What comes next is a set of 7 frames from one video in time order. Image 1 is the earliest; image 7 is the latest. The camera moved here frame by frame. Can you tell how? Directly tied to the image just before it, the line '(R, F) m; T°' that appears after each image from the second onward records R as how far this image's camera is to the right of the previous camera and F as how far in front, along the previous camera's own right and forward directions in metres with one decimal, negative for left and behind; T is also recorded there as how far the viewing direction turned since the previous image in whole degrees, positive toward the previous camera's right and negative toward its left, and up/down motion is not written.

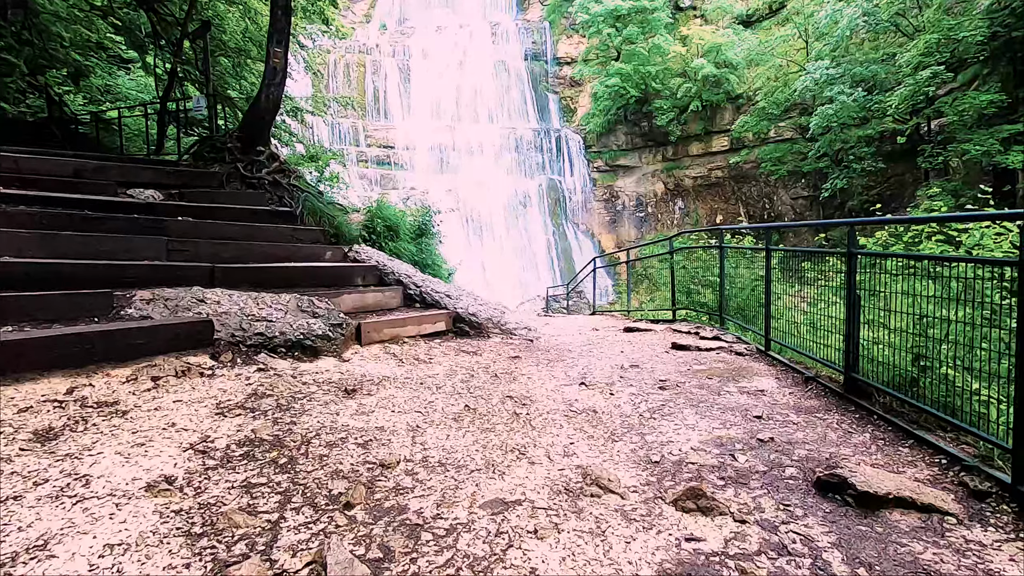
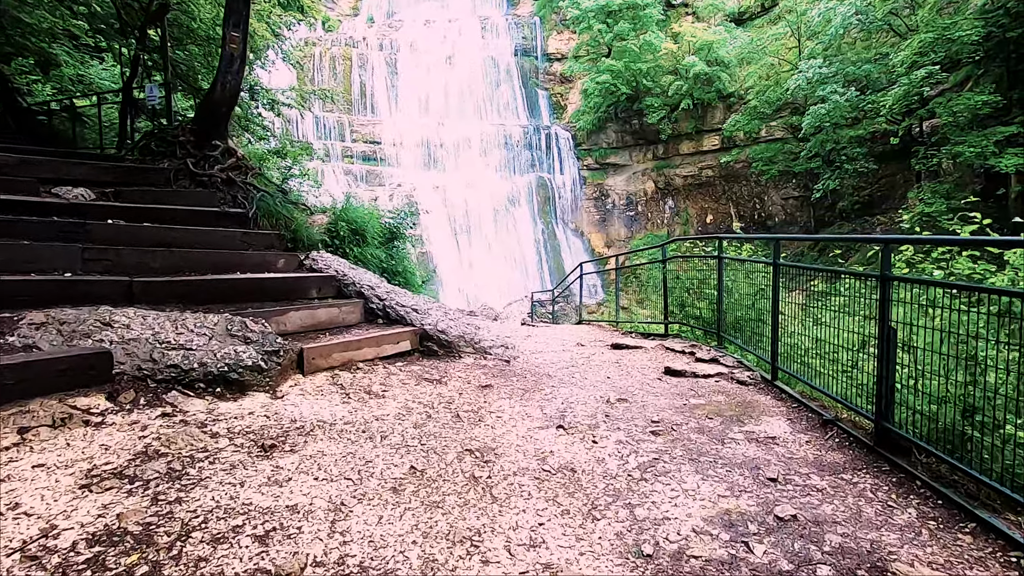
(+0.1, +0.5) m; +1°
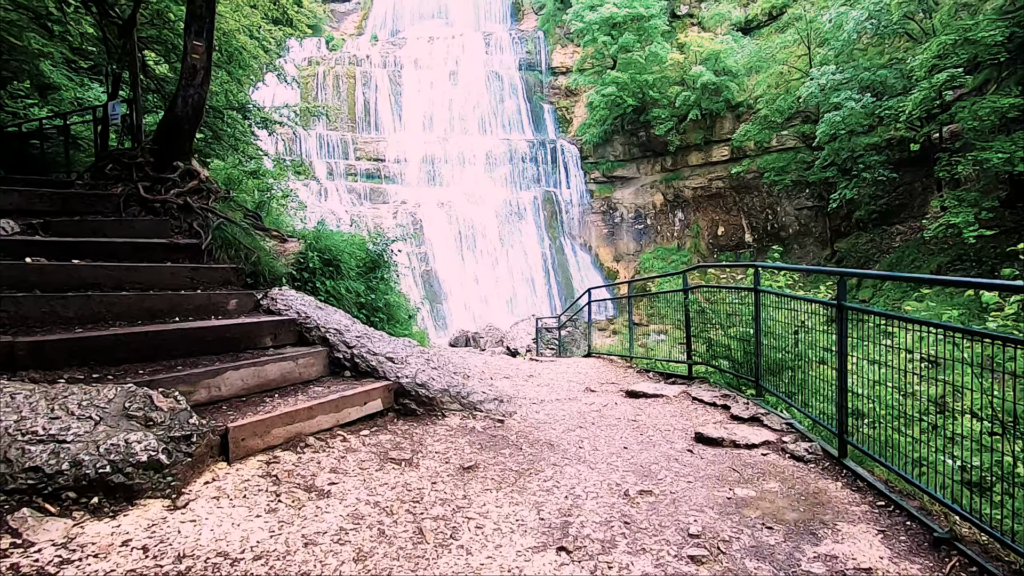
(+0.1, +0.8) m; -1°
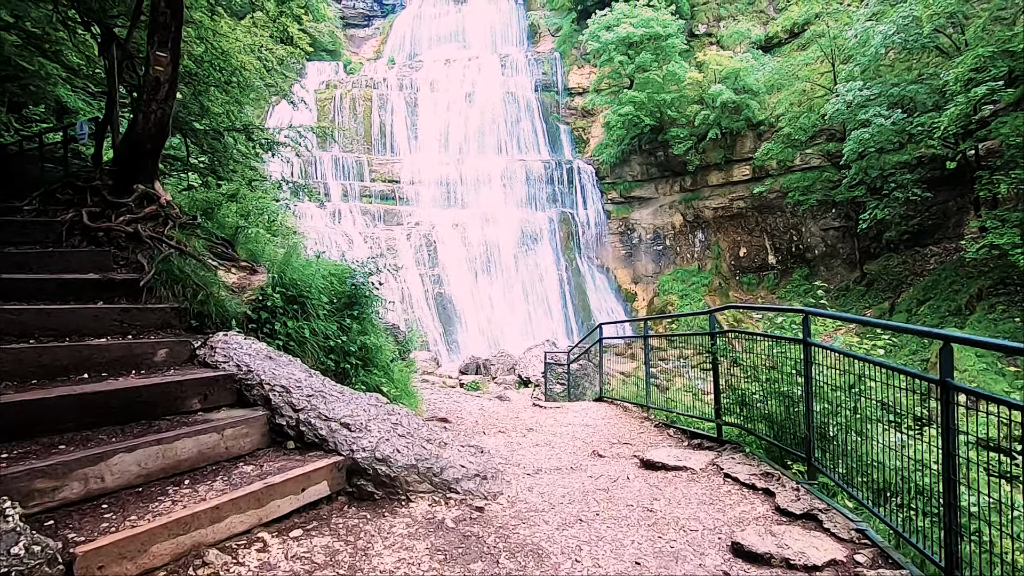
(+0.2, +0.7) m; -2°
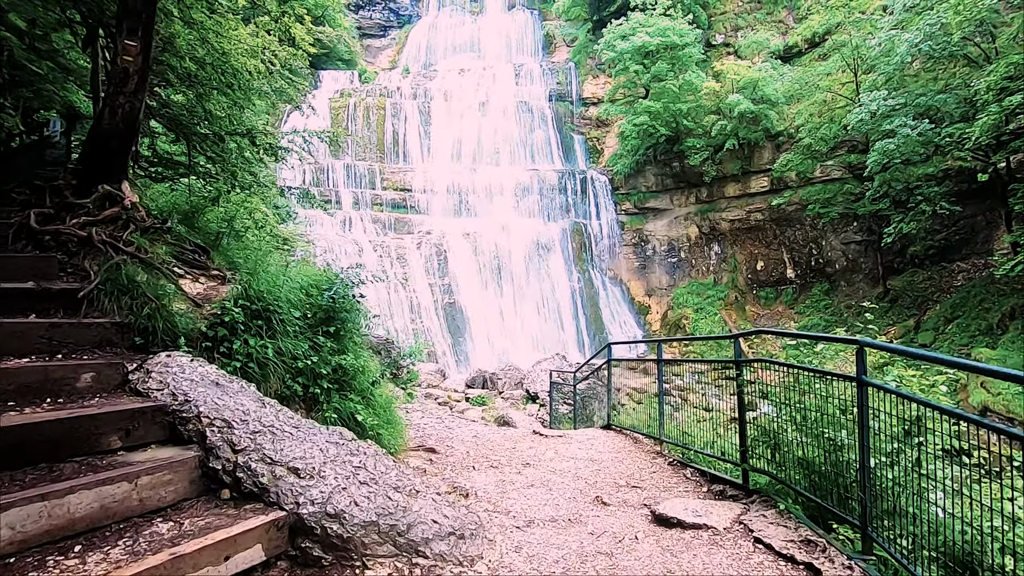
(+0.1, +0.5) m; -1°
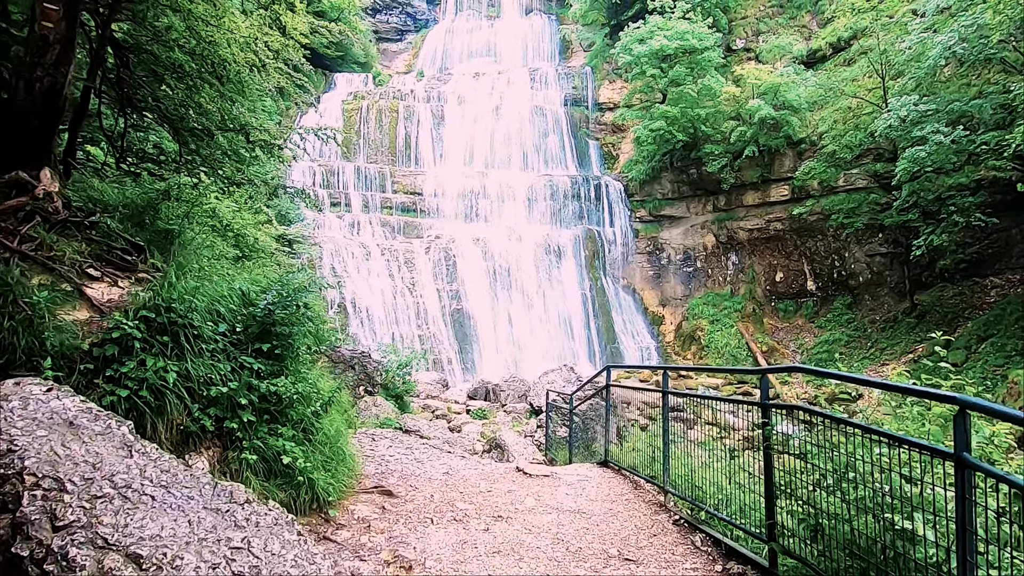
(+0.3, +0.8) m; -2°
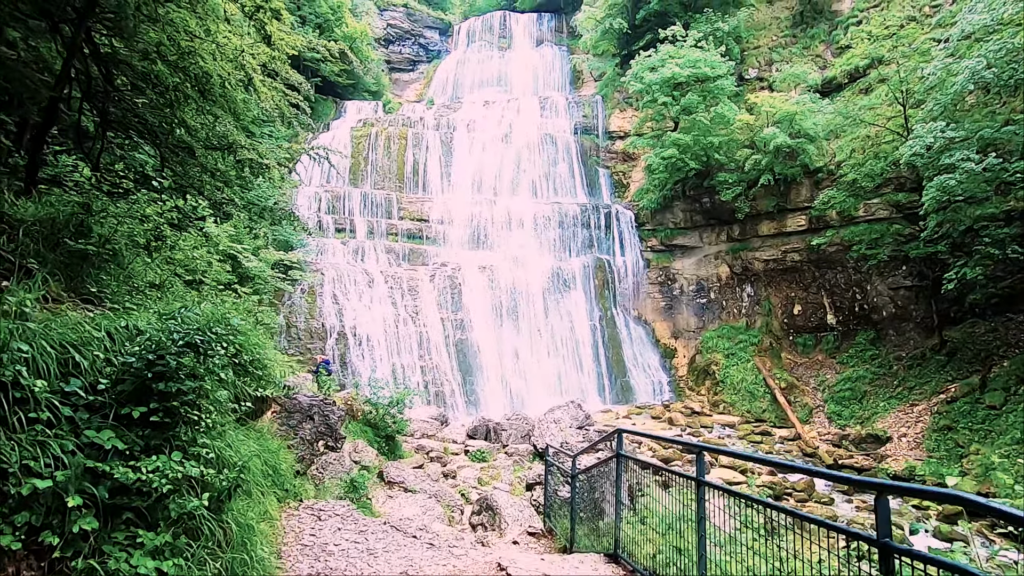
(+0.2, +1.0) m; -1°
